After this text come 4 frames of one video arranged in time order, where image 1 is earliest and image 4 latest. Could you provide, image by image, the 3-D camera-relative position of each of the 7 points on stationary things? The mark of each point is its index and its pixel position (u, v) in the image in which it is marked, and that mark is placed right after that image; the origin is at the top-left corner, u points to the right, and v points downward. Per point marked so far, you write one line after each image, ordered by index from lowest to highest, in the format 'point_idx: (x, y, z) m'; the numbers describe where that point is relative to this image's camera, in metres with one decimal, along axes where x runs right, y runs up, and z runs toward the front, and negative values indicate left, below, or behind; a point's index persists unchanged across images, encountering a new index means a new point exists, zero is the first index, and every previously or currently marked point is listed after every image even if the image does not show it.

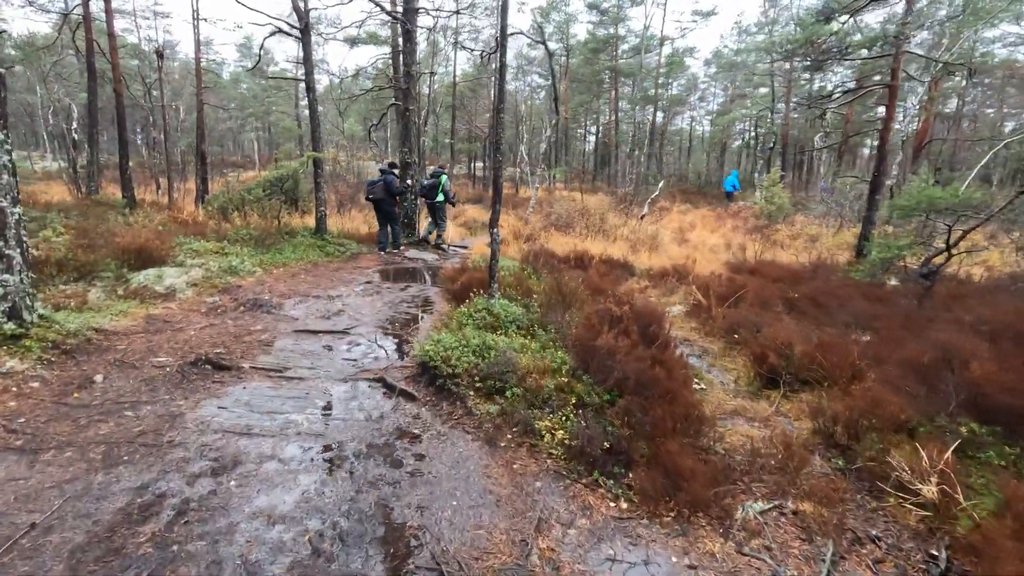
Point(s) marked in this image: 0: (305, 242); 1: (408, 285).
0: (-4.0, +0.9, +10.4) m
1: (-1.7, +0.1, +8.4) m
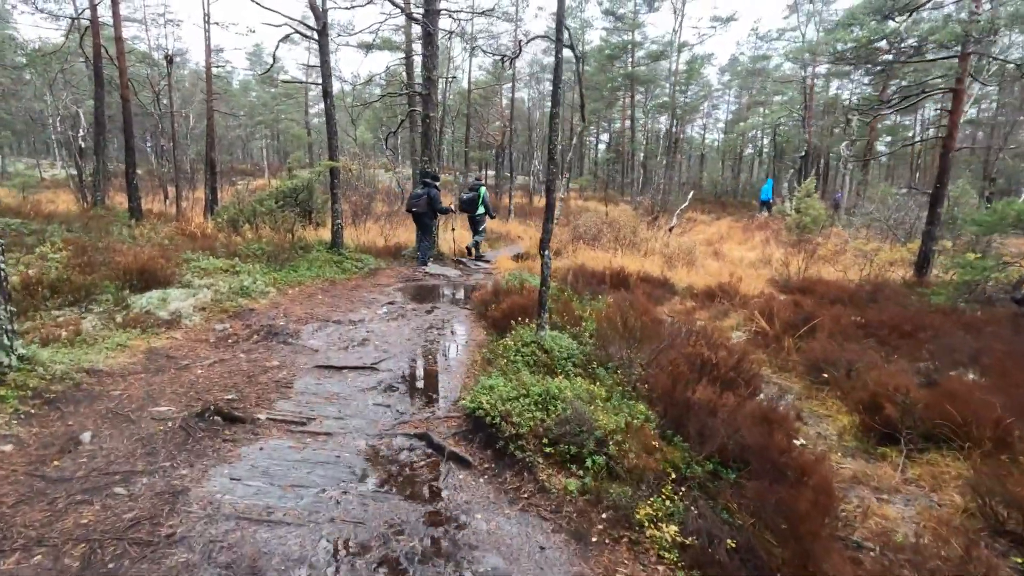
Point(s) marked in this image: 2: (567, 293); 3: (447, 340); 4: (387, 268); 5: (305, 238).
0: (-3.5, +0.5, +9.7) m
1: (-1.2, -0.3, +7.7) m
2: (+0.7, -0.1, +7.1) m
3: (-0.7, -0.6, +6.1) m
4: (-2.5, +0.4, +10.6) m
5: (-4.2, +1.0, +10.8) m
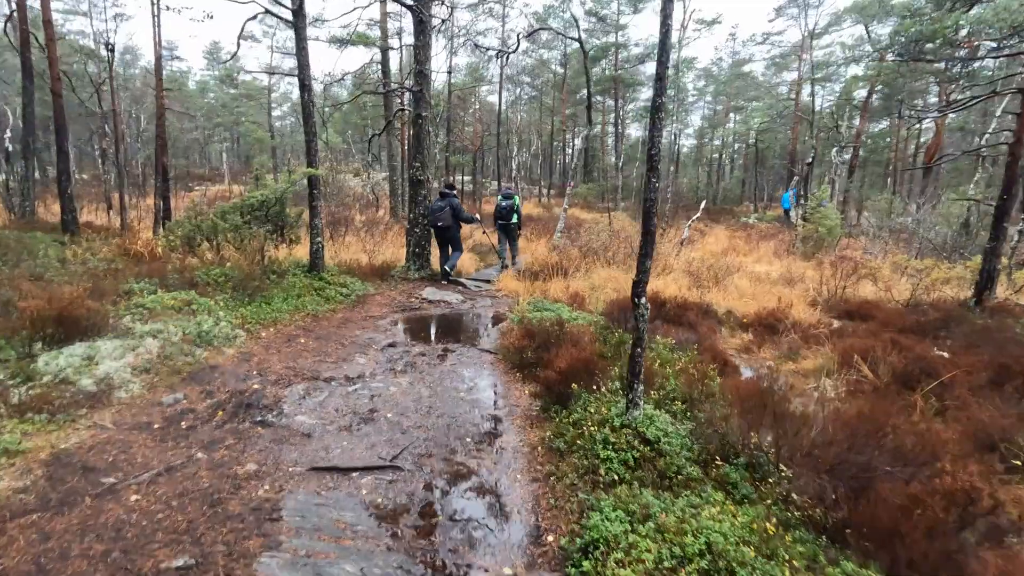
0: (-3.2, +0.1, +8.1) m
1: (-0.8, -0.7, +6.2) m
2: (+1.1, -0.5, +5.7) m
3: (-0.3, -1.0, +4.6) m
4: (-2.3, -0.1, +9.0) m
5: (-4.0, +0.5, +9.1) m
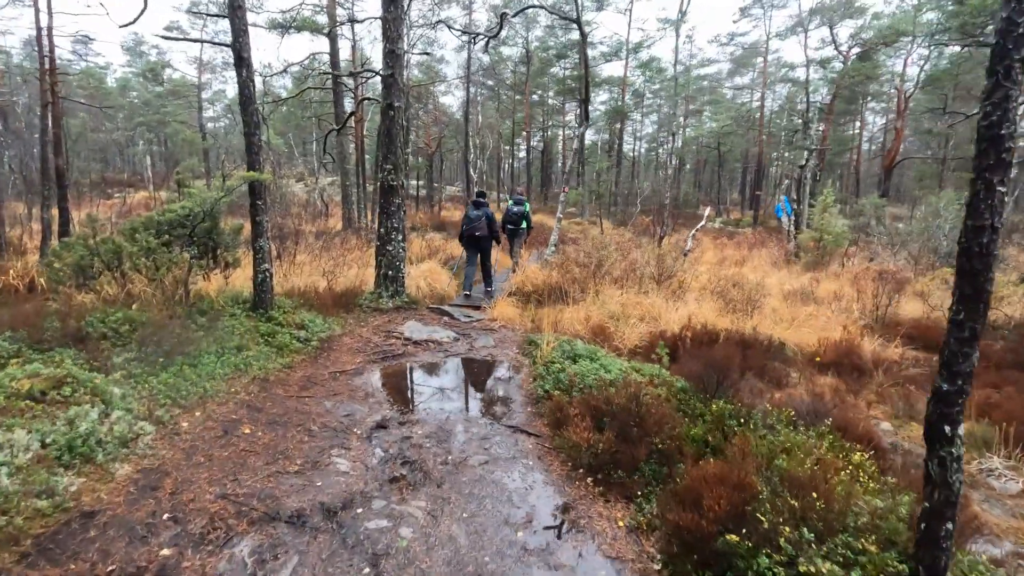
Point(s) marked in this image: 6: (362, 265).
0: (-3.0, -0.5, +5.9) m
1: (-0.4, -1.1, +4.3) m
2: (+1.5, -0.9, +4.0) m
3: (+0.3, -1.5, +2.7) m
4: (-2.2, -0.6, +6.9) m
5: (-3.9, -0.1, +6.9) m
6: (-3.0, +0.4, +10.6) m
